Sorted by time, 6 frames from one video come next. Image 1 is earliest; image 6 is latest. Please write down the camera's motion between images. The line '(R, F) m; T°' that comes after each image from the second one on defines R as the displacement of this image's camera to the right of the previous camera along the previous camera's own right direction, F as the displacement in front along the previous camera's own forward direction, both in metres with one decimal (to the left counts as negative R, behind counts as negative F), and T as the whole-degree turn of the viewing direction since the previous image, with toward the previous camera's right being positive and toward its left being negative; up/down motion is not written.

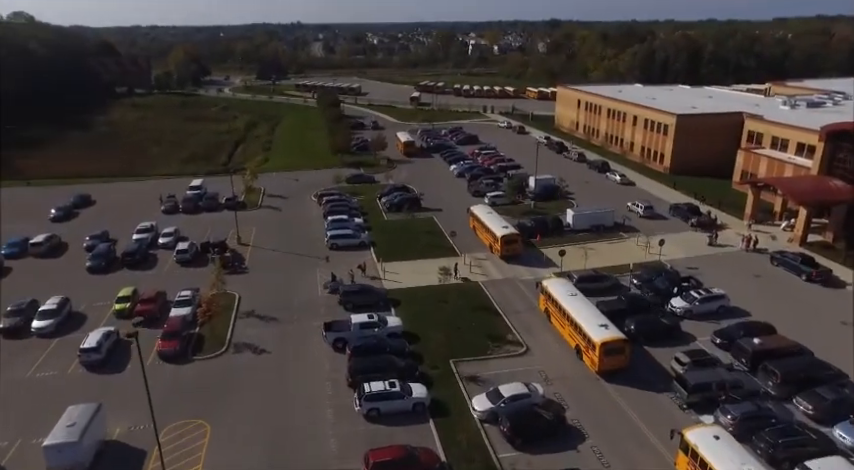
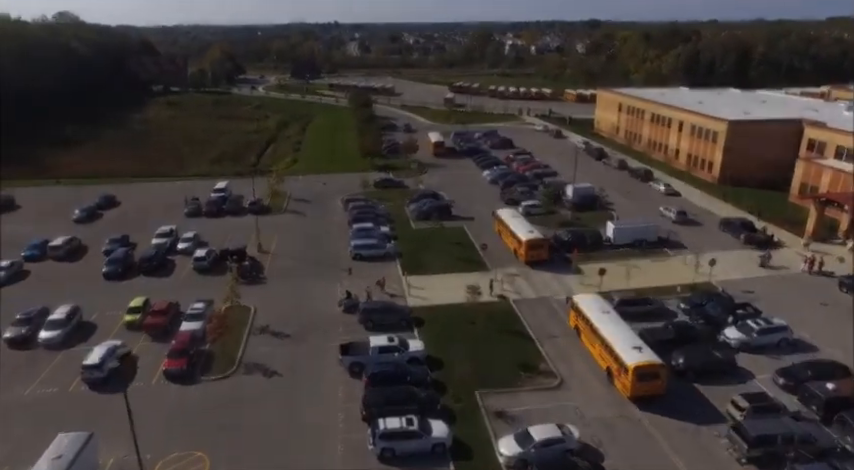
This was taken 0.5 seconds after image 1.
(+0.1, +0.9) m; -3°
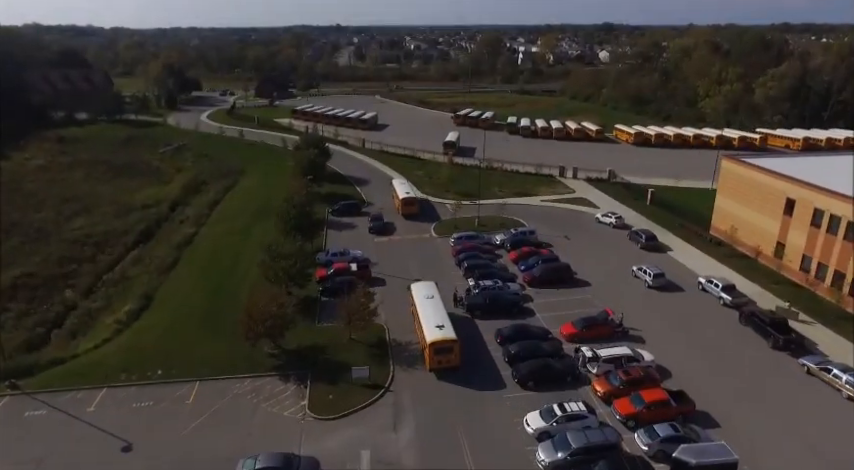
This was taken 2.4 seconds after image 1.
(-0.1, +3.7) m; -1°
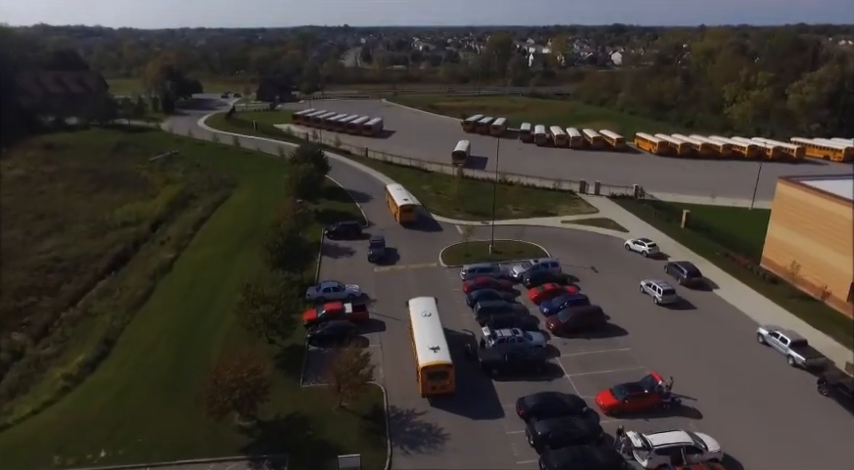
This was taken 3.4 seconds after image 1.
(0.0, +1.9) m; -1°
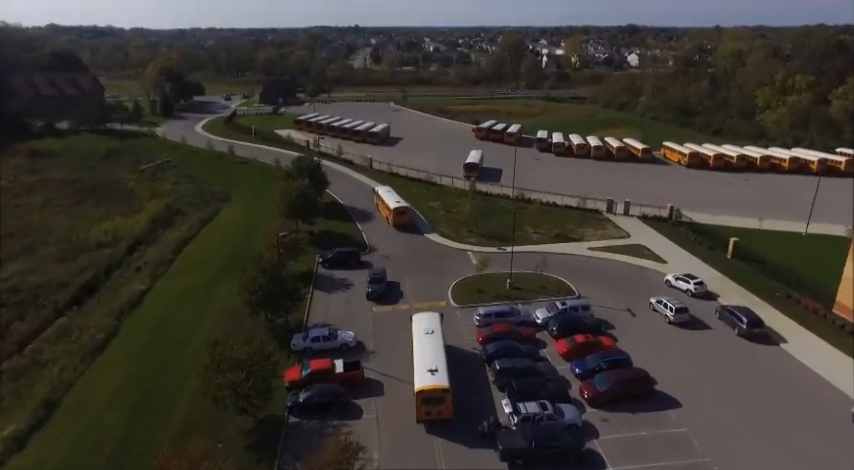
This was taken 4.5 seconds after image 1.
(0.0, +2.0) m; -1°
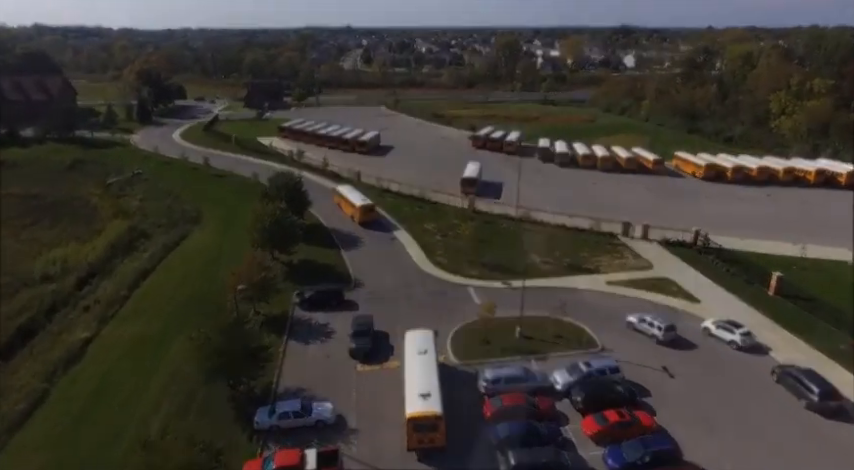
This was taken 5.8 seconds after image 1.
(0.0, +2.0) m; +1°
